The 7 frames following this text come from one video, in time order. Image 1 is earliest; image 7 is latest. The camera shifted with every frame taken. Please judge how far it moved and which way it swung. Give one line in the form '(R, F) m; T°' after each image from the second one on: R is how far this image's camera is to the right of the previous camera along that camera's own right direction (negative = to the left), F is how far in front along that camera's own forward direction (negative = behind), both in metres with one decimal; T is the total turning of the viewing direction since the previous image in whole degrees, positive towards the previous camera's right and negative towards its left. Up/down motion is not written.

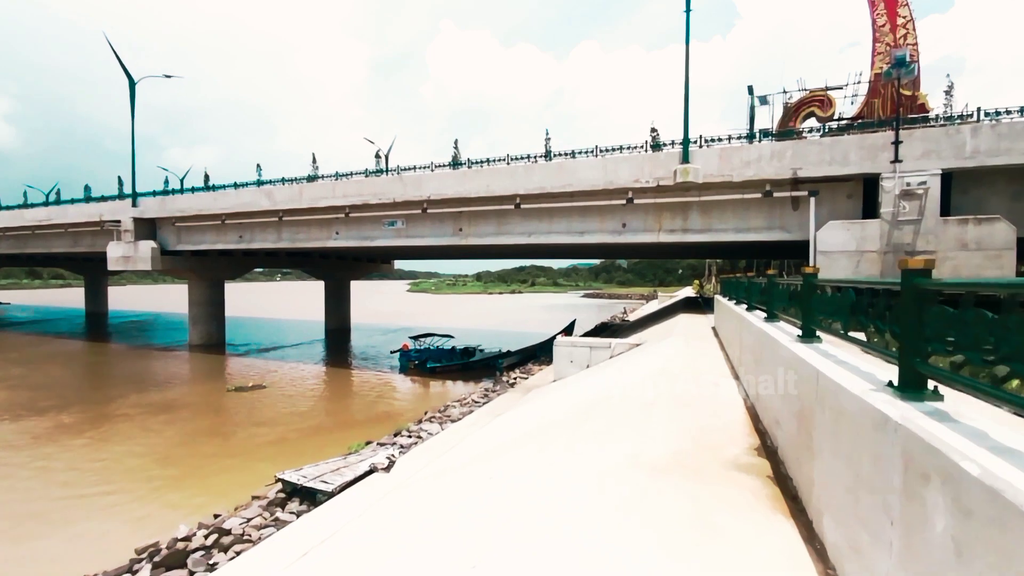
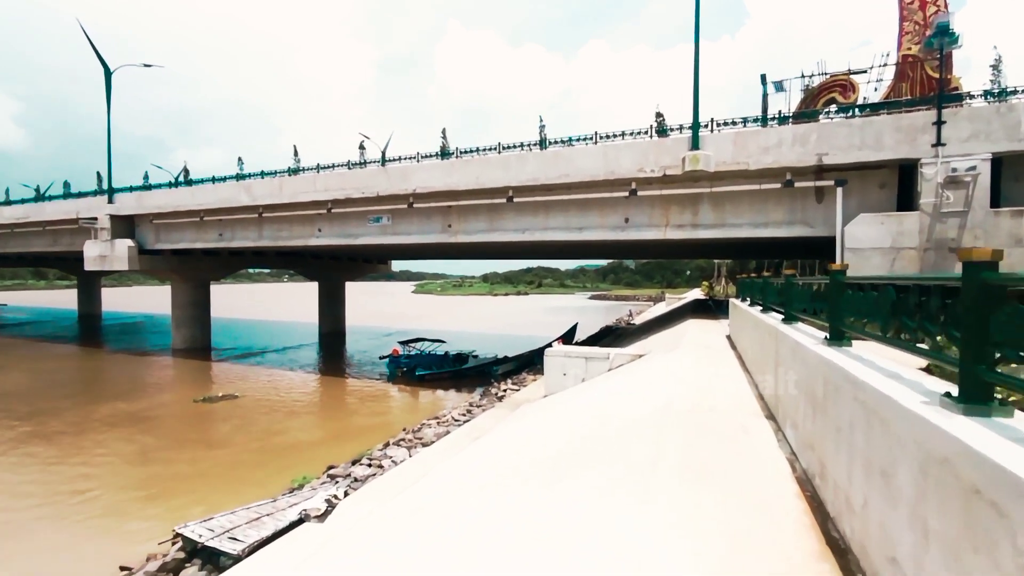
(+0.5, +1.5) m; -1°
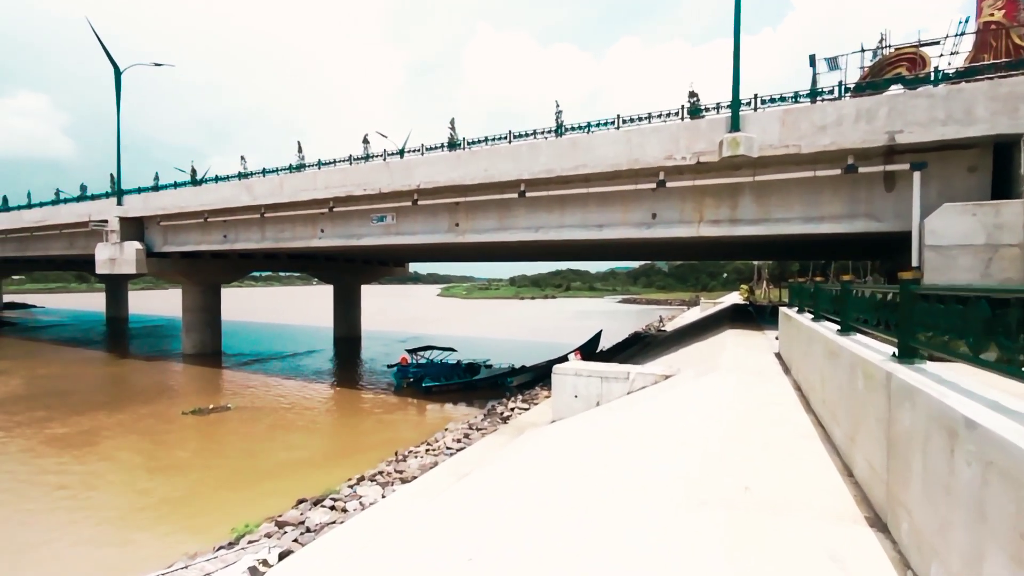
(+0.6, +1.7) m; -4°
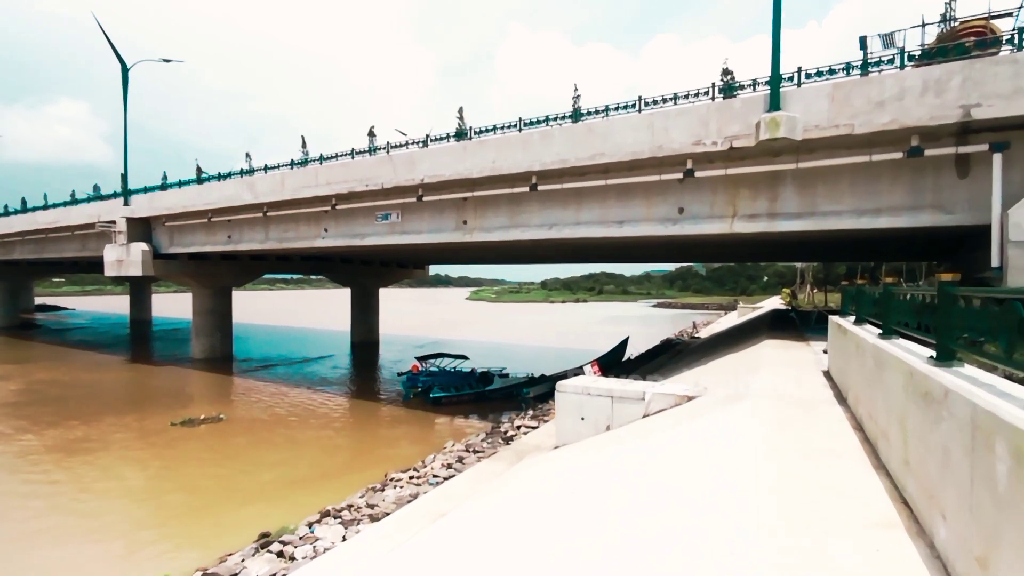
(+0.5, +1.3) m; -3°
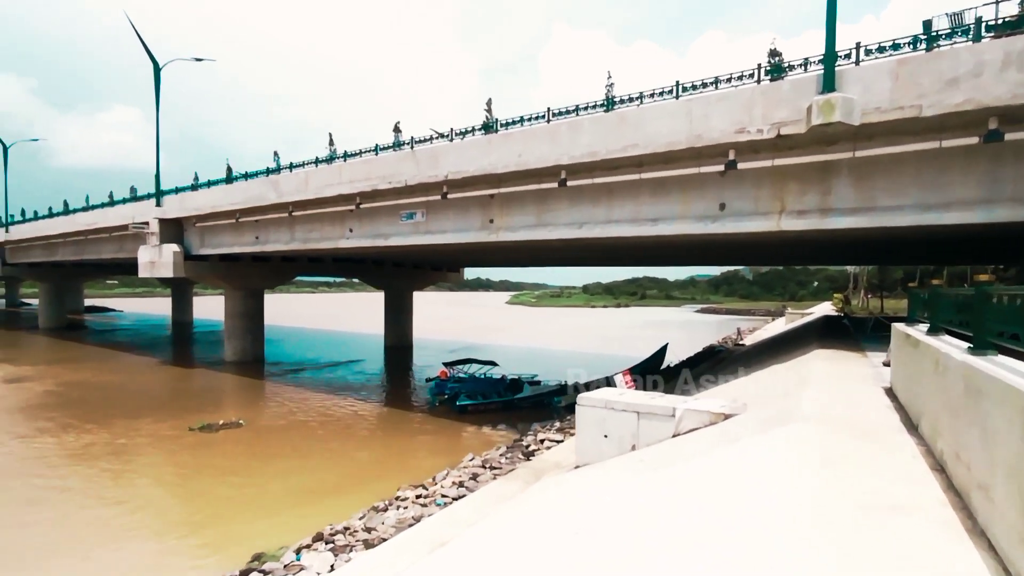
(+0.3, +0.7) m; -5°
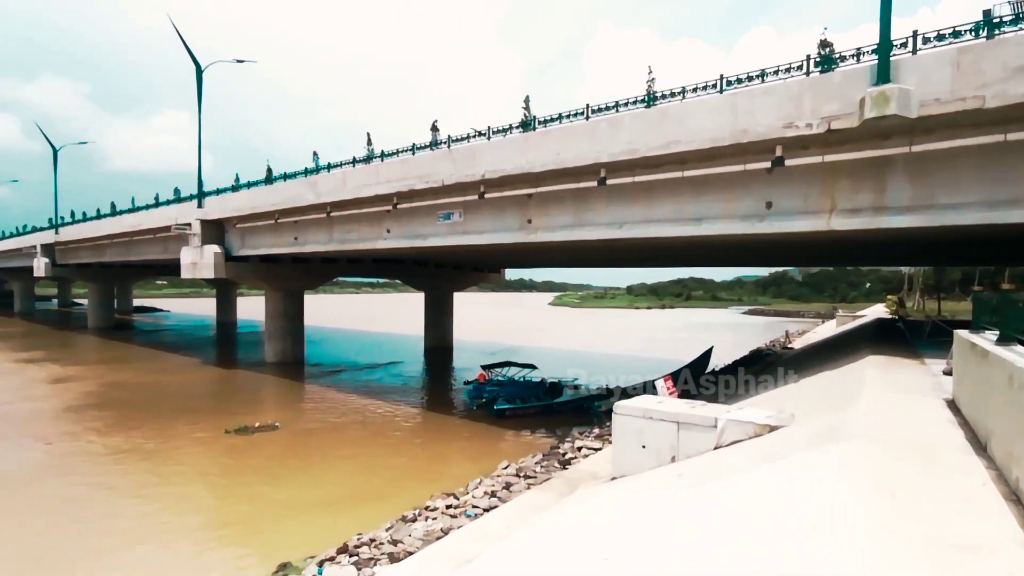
(+0.1, +0.2) m; -4°
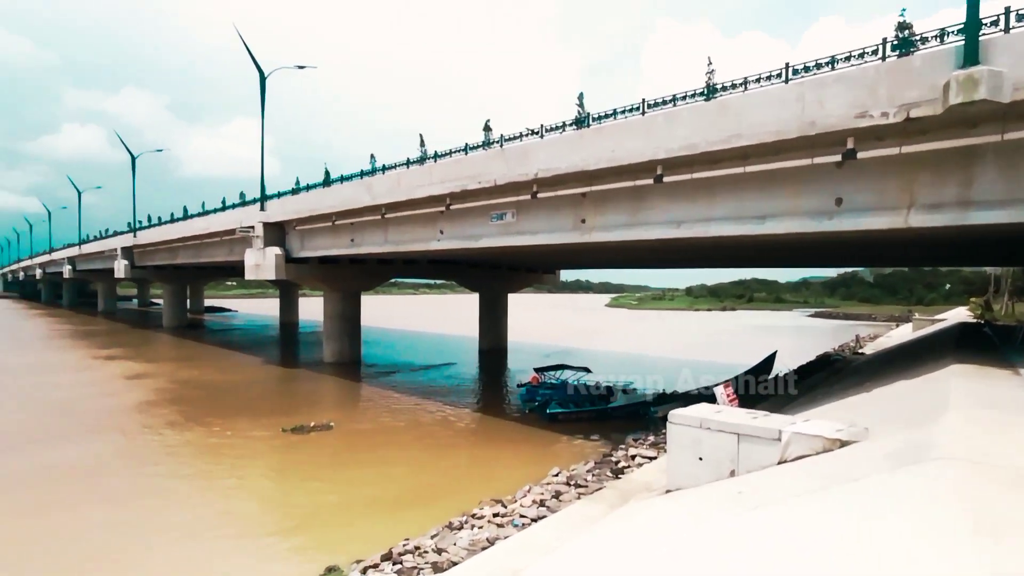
(0.0, +0.2) m; -6°
